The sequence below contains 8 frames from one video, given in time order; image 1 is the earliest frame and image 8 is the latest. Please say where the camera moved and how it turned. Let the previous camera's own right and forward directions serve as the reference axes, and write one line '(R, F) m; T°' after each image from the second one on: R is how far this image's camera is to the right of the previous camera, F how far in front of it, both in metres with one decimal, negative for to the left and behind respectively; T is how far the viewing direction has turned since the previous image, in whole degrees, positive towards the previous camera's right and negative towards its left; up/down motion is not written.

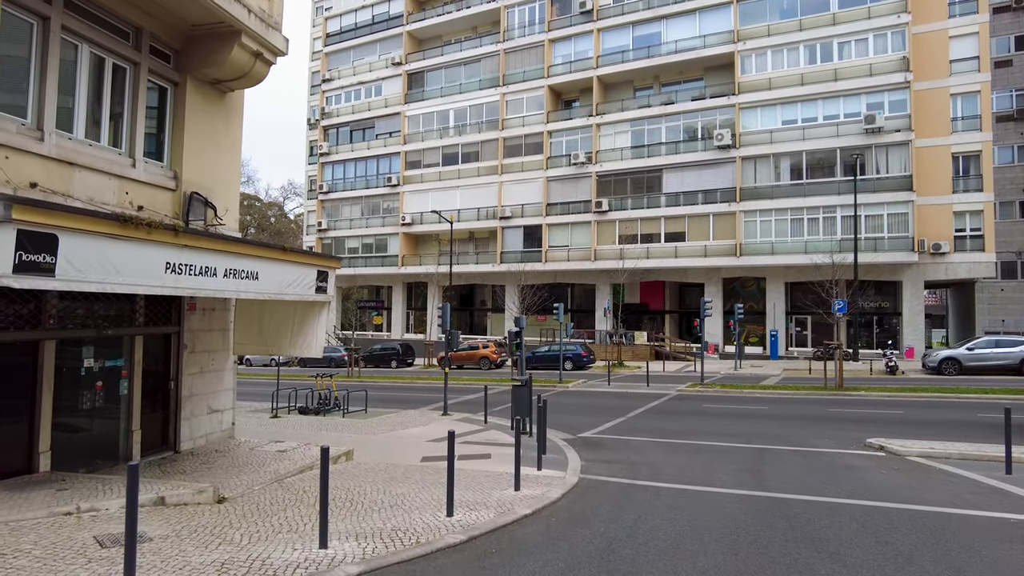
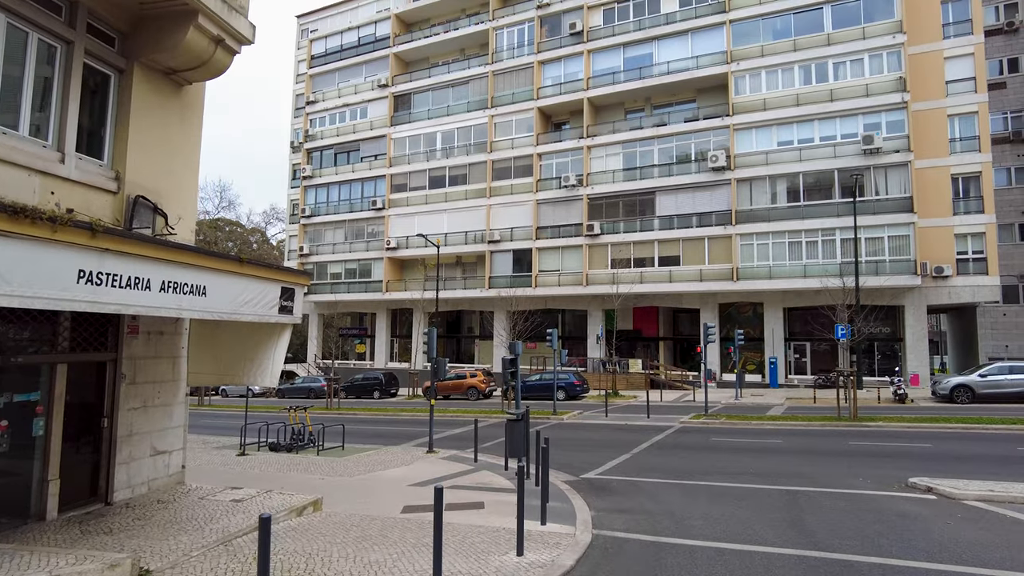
(-0.1, +1.3) m; +1°
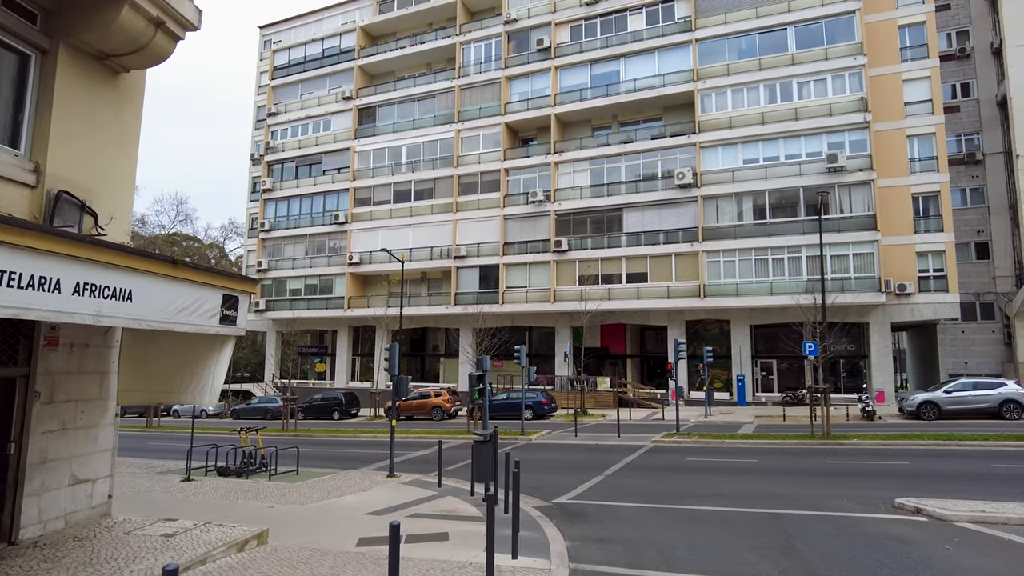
(0.0, +0.7) m; +3°
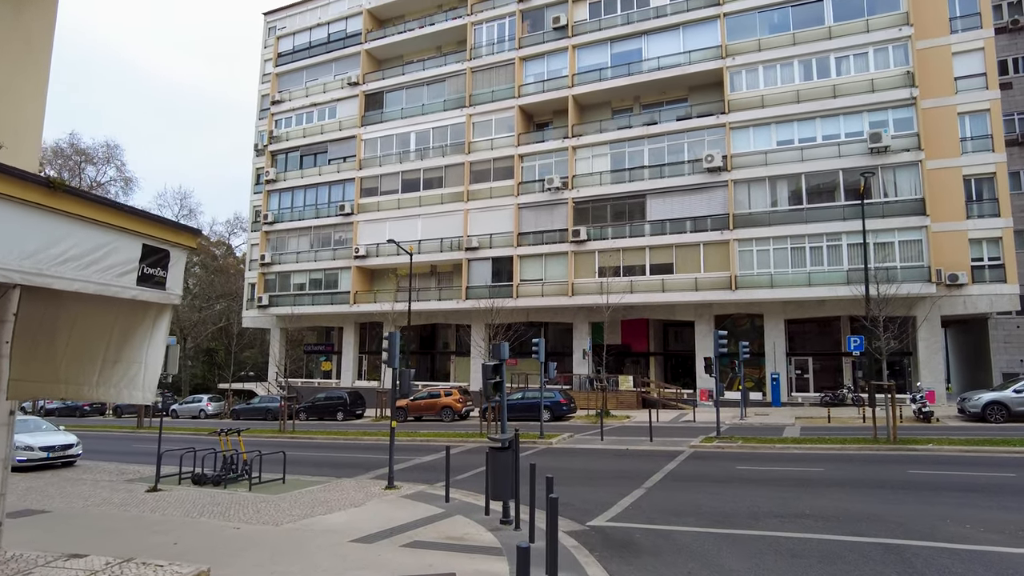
(-0.2, +2.2) m; -1°
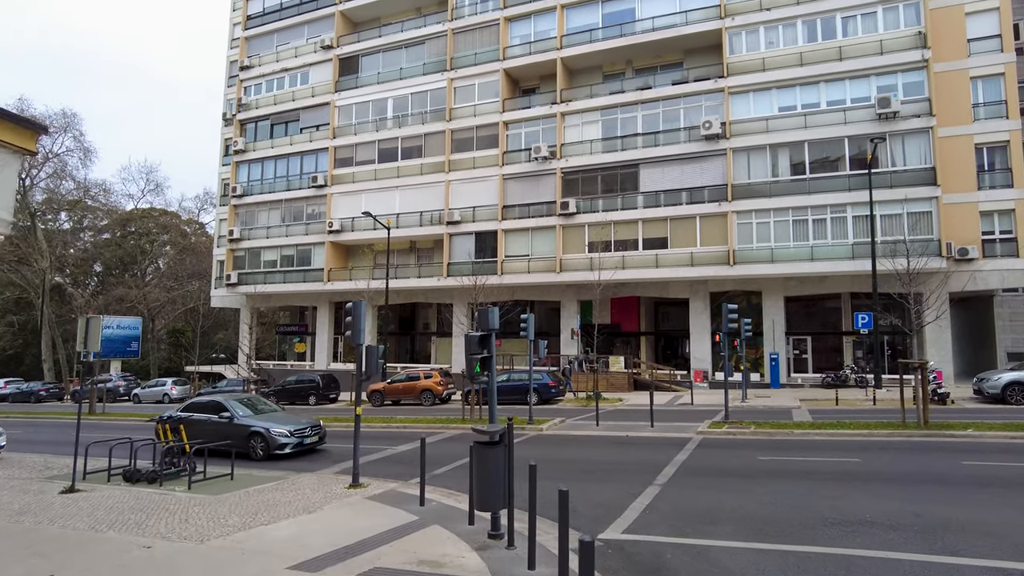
(-0.1, +1.9) m; +2°
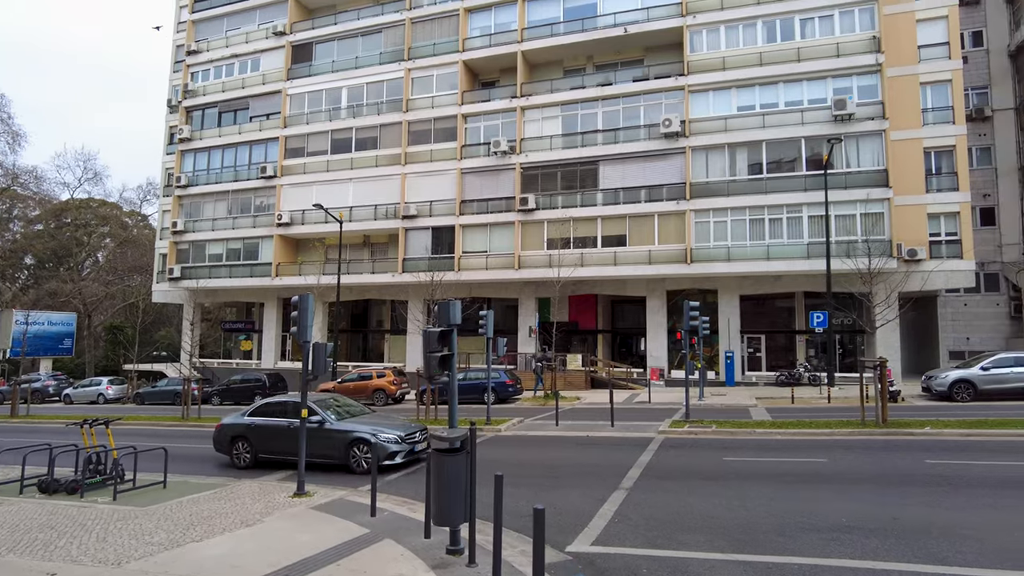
(-0.1, +0.6) m; +4°
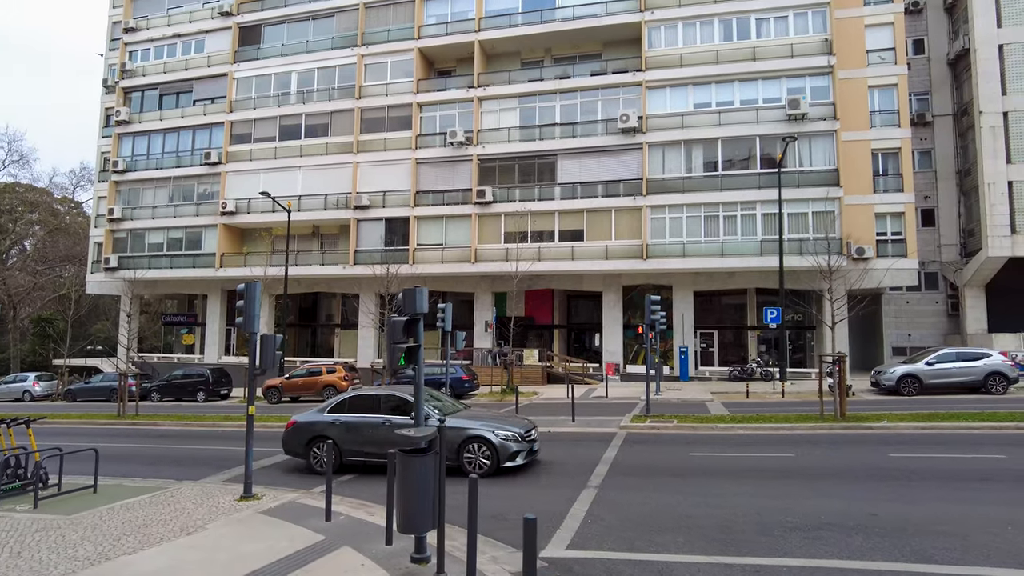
(-0.2, +0.5) m; +4°
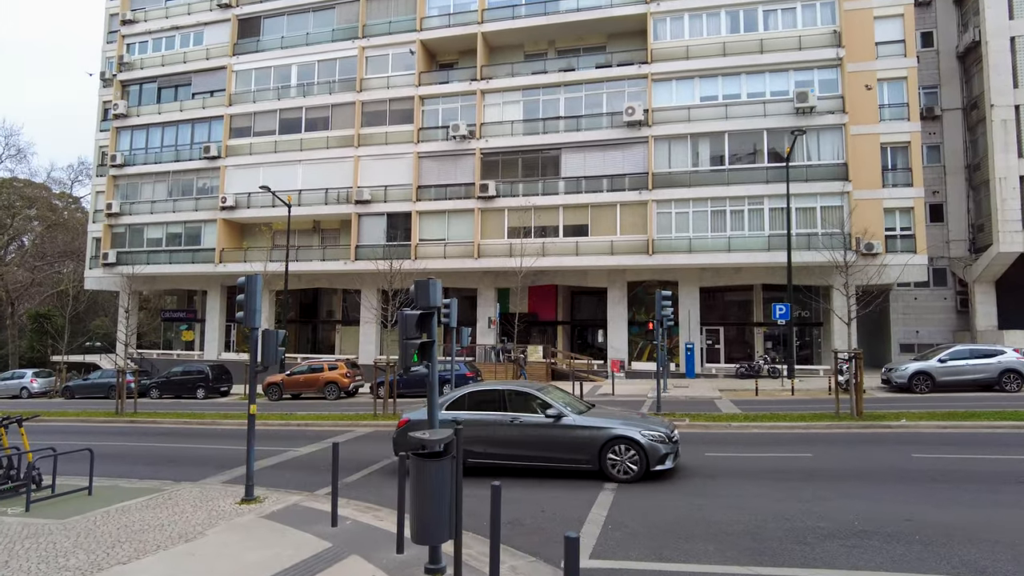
(-0.2, +0.4) m; 0°
